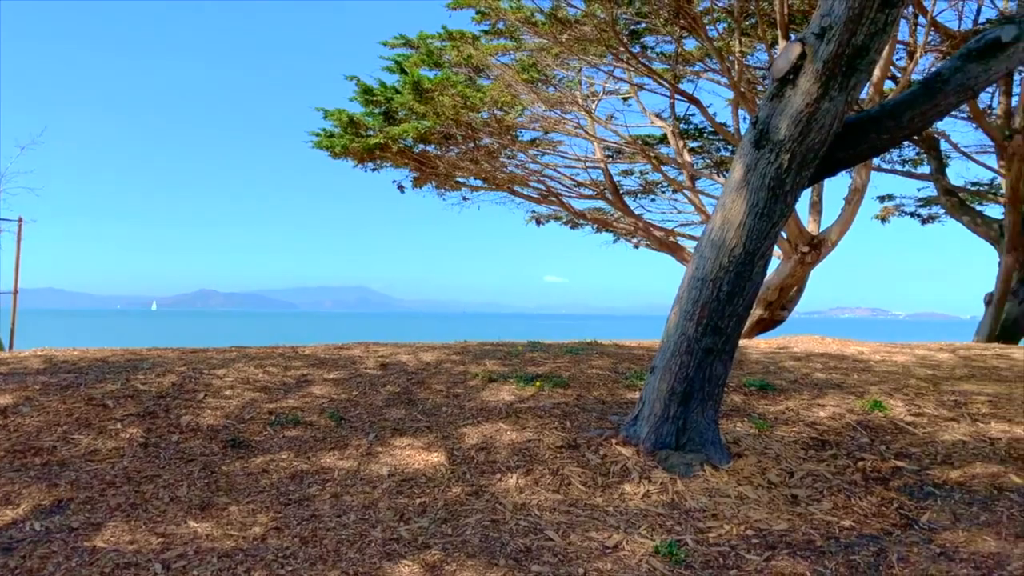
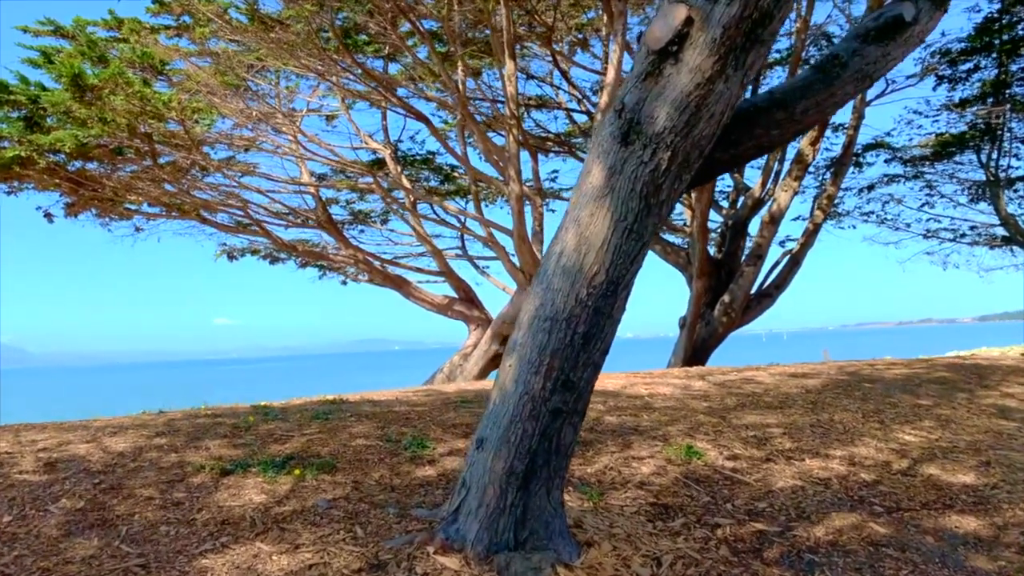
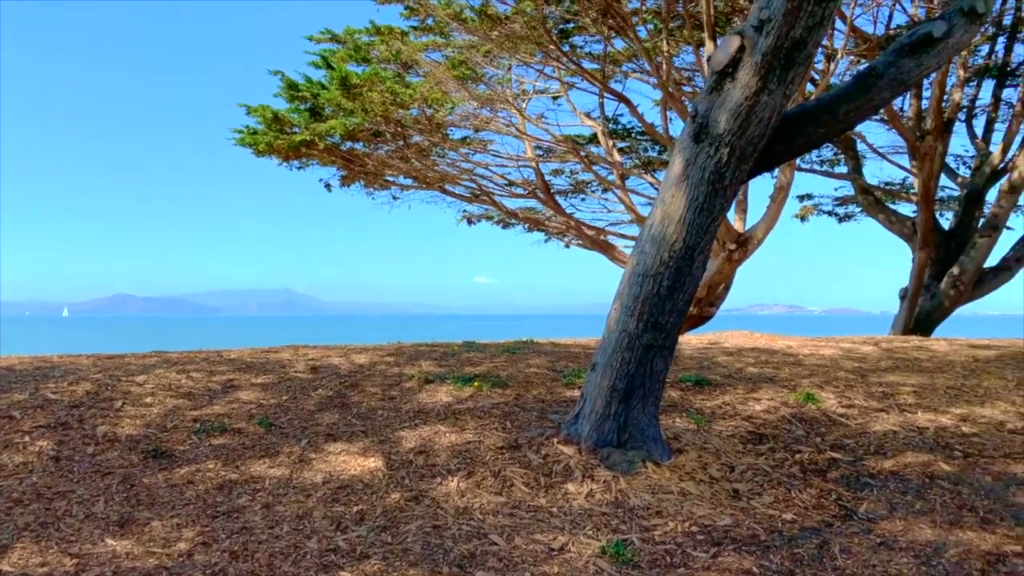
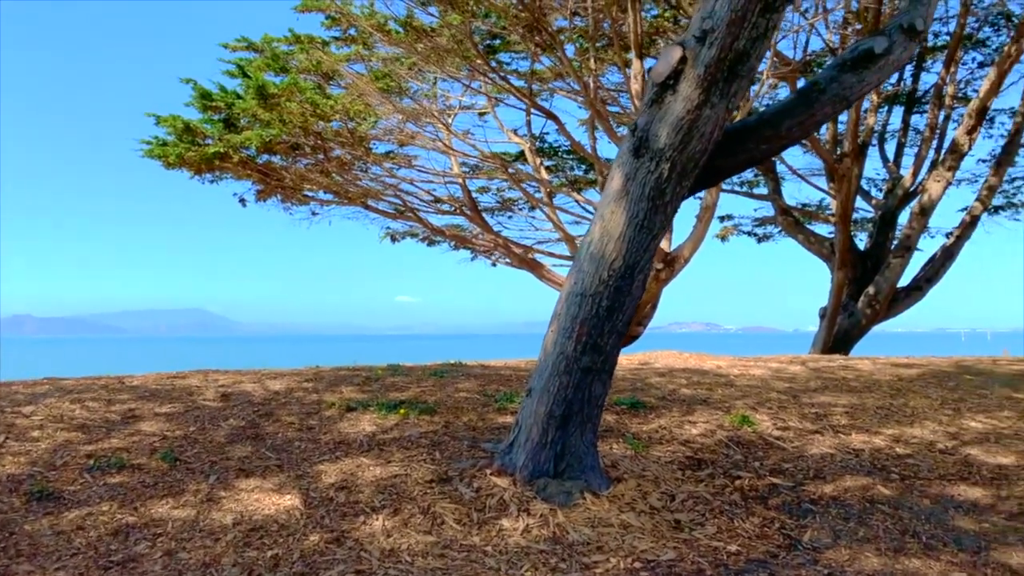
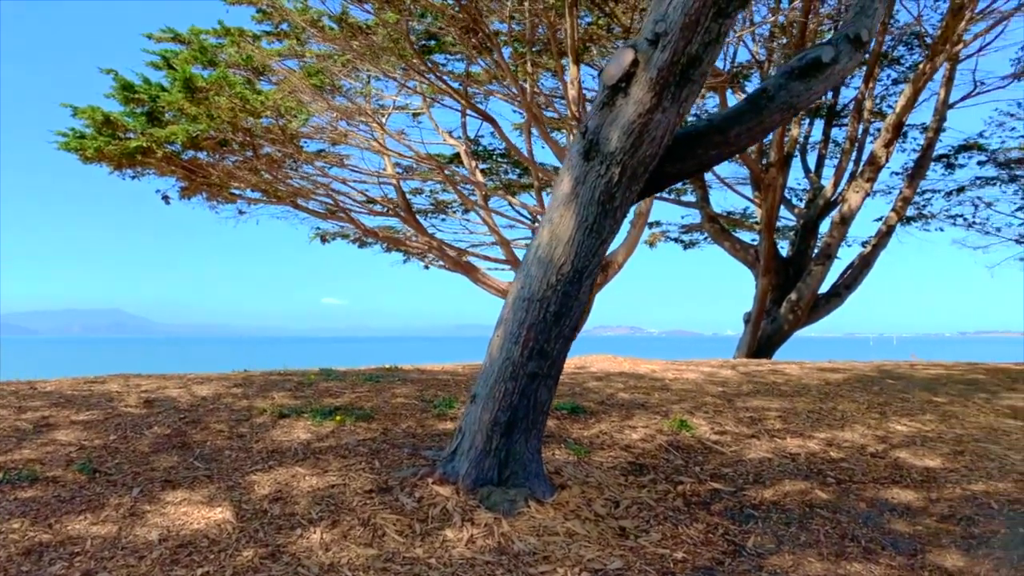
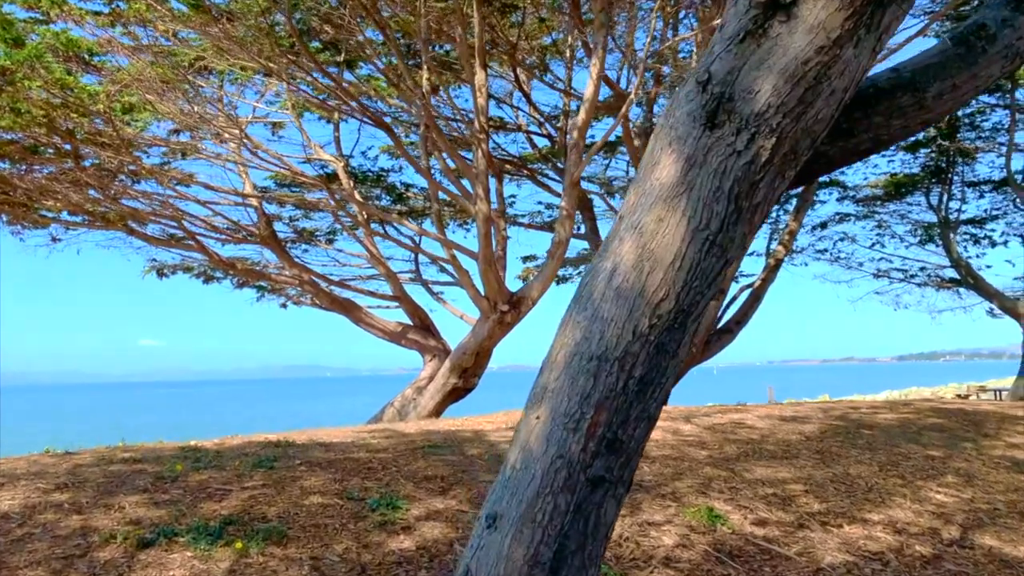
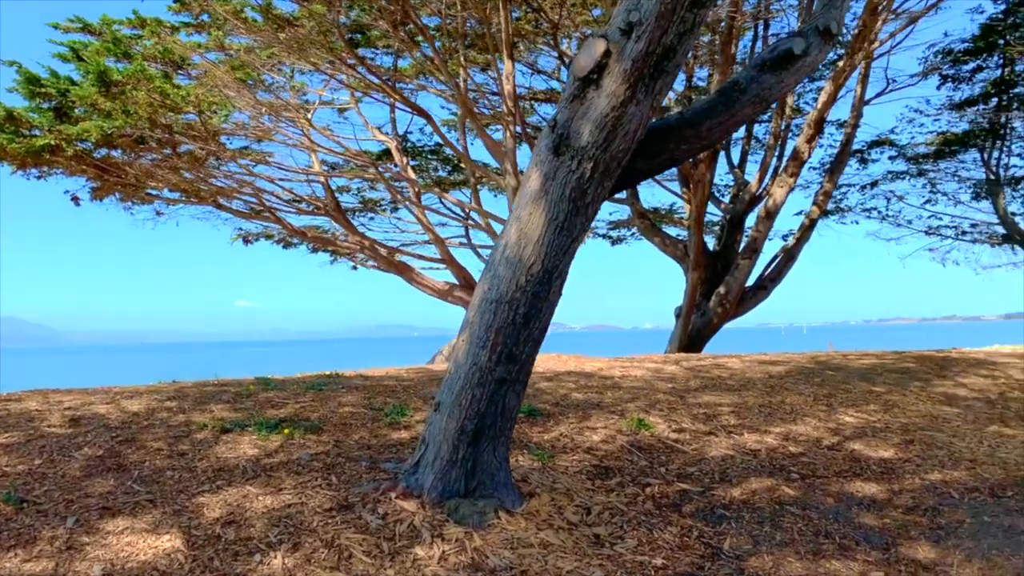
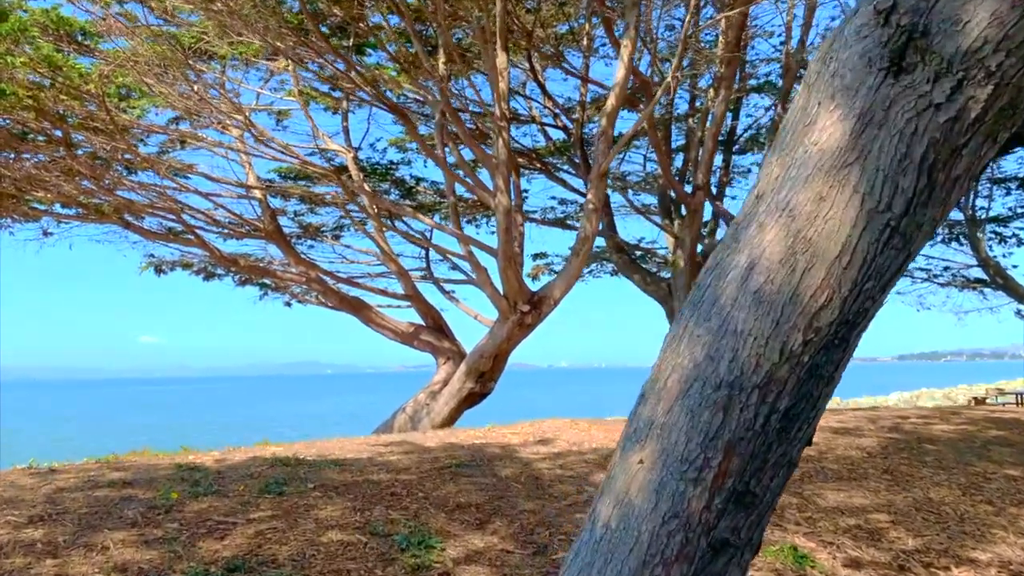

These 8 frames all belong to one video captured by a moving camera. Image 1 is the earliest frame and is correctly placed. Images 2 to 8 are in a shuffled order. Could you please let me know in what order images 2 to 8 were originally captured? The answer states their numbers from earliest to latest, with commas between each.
3, 4, 5, 7, 2, 6, 8
